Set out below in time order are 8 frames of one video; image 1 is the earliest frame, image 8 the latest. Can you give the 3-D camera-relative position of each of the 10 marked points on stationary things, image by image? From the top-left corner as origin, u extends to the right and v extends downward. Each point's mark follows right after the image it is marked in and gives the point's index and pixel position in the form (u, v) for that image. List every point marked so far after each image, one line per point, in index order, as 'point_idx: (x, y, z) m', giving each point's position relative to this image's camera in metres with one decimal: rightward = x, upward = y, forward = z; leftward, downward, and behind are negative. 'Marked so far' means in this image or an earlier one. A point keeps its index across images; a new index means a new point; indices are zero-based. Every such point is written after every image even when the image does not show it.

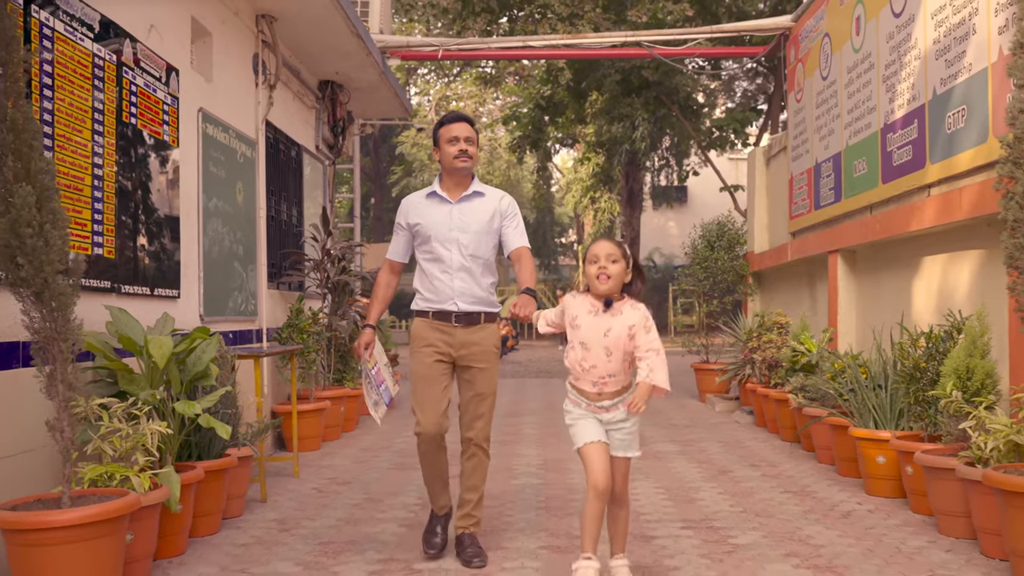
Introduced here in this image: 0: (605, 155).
0: (+2.0, +2.8, +19.9) m
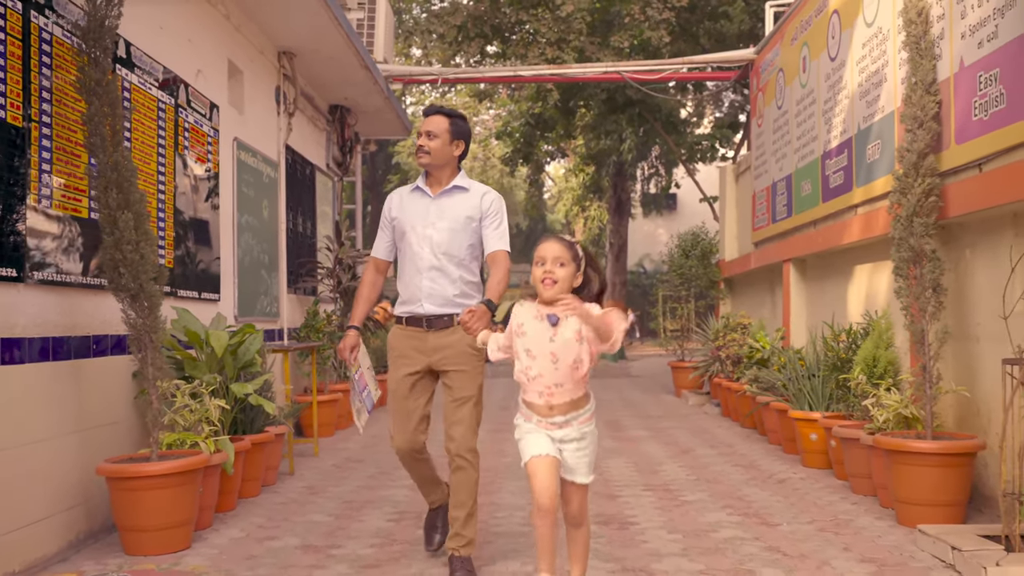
0: (+1.8, +2.7, +21.0) m
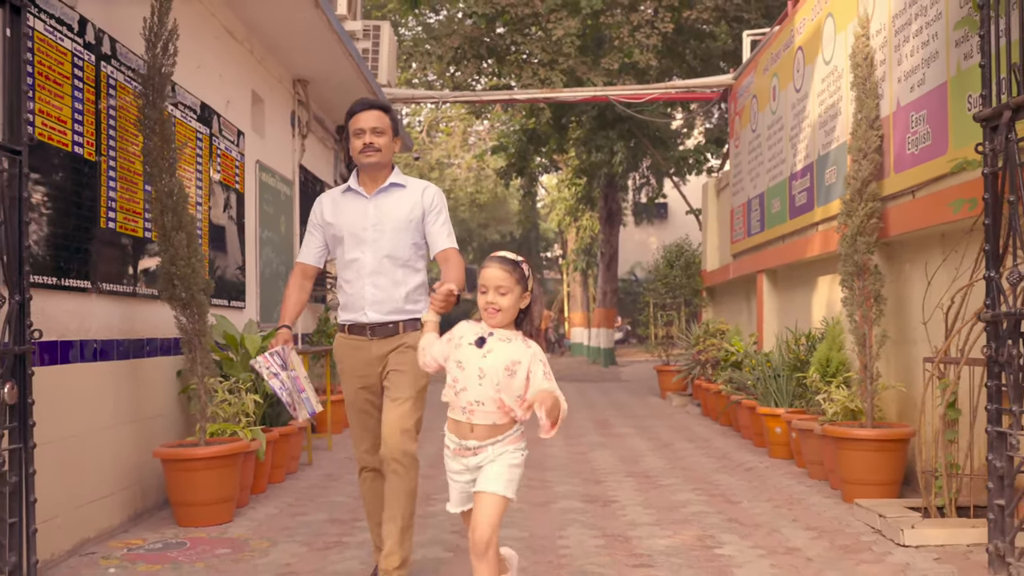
0: (+1.7, +2.5, +21.9) m
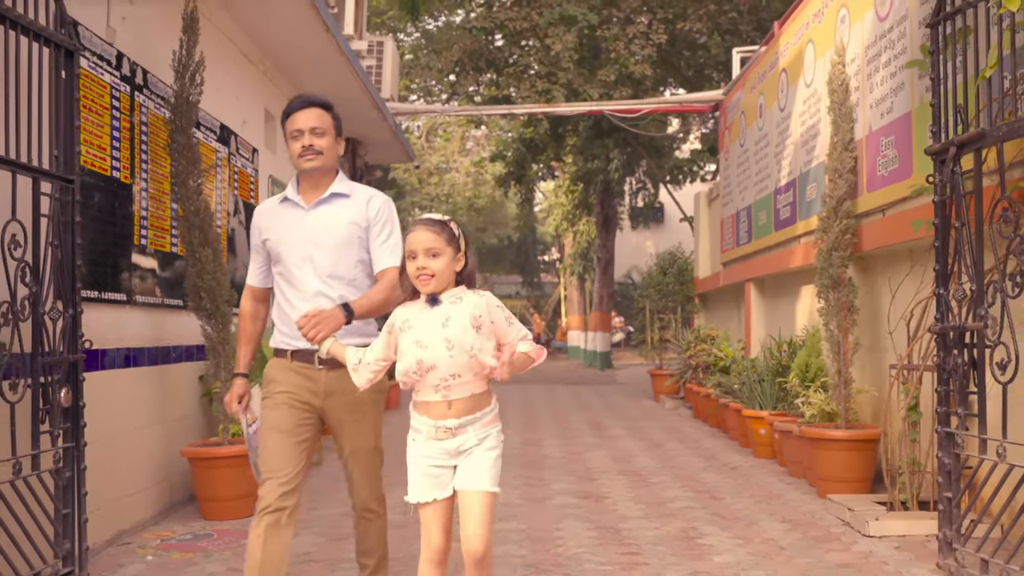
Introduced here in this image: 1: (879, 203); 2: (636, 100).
0: (+1.6, +2.4, +22.3) m
1: (+2.4, +0.6, +6.4) m
2: (+1.8, +2.7, +13.7) m
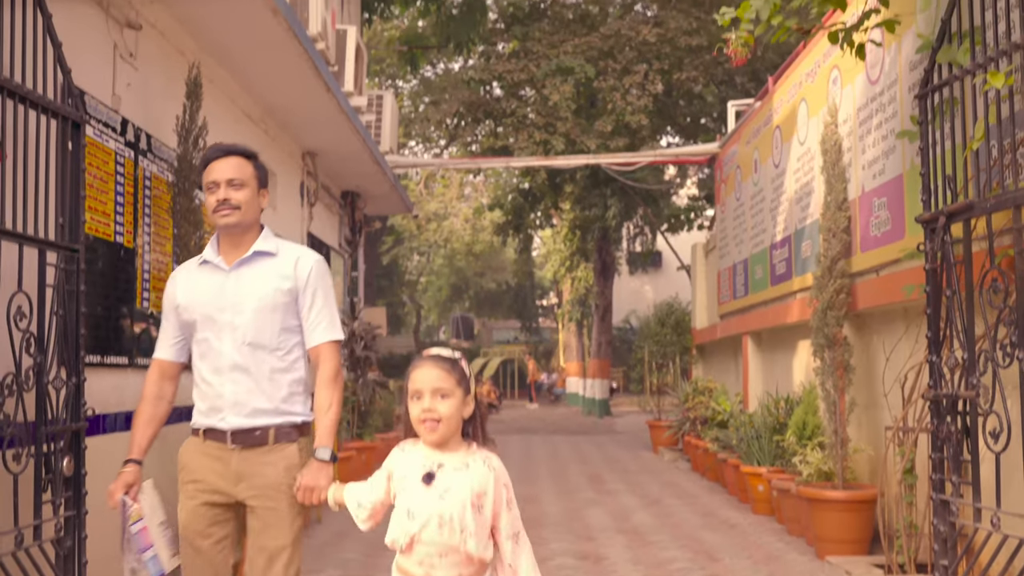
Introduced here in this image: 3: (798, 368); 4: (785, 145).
0: (+1.6, +1.2, +22.5) m
1: (+2.4, +0.2, +6.5) m
2: (+1.7, +1.9, +13.8) m
3: (+2.7, -0.8, +9.0) m
4: (+2.5, +1.3, +9.0) m
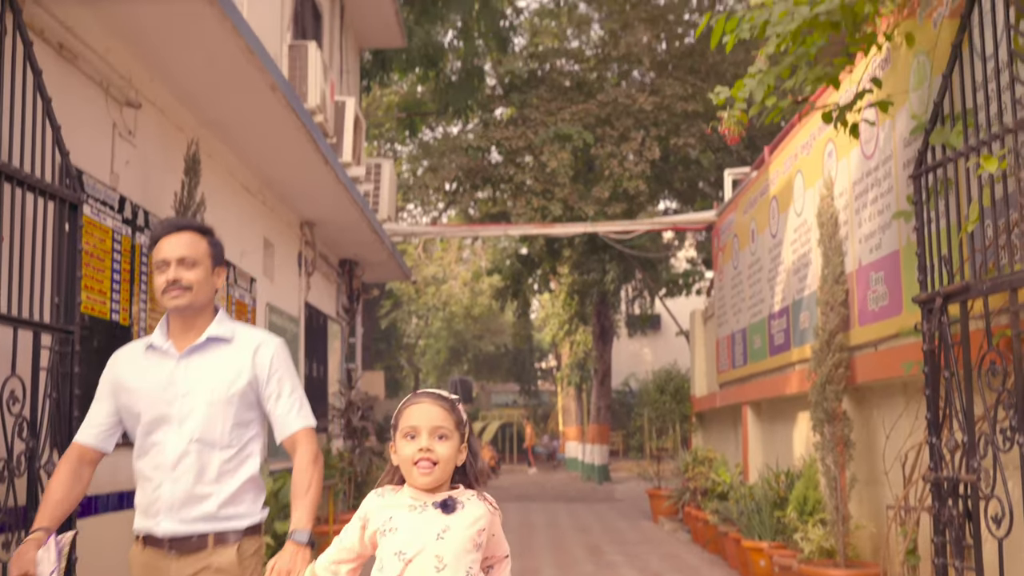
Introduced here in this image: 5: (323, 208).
0: (+1.6, -0.3, +22.5) m
1: (+2.4, -0.3, +6.5) m
2: (+1.7, +1.0, +13.9) m
3: (+2.6, -1.4, +8.9) m
4: (+2.5, +0.7, +9.0) m
5: (-2.0, +0.8, +10.1) m
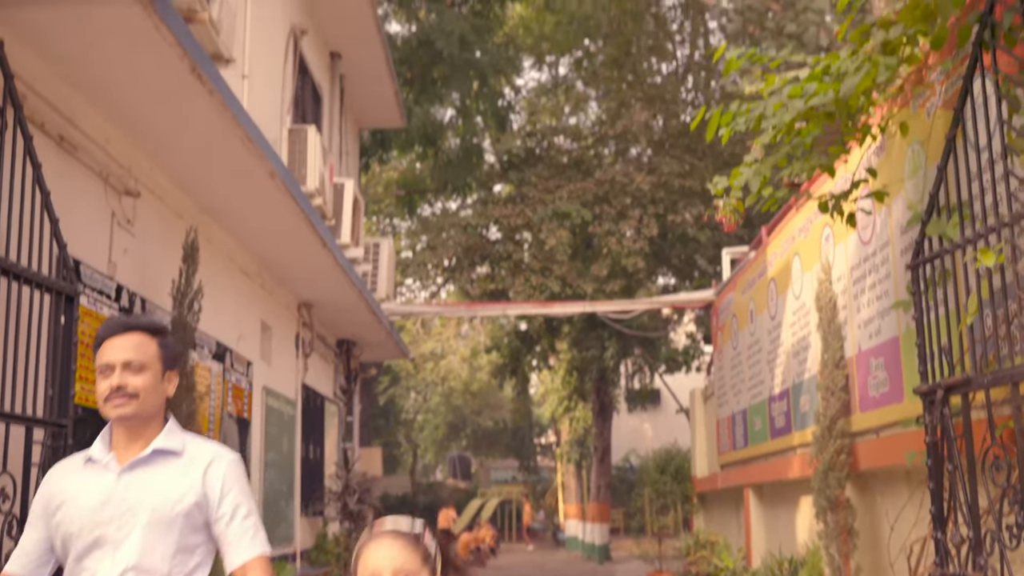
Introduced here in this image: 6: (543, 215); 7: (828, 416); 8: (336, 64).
0: (+1.5, -2.1, +22.4) m
1: (+2.4, -0.9, +6.4) m
2: (+1.7, -0.2, +13.9) m
3: (+2.6, -2.2, +8.7) m
4: (+2.5, -0.1, +9.0) m
5: (-2.0, 0.0, +10.2) m
6: (+0.5, +1.2, +16.6) m
7: (+2.2, -0.9, +6.8) m
8: (-2.1, +2.7, +11.5) m
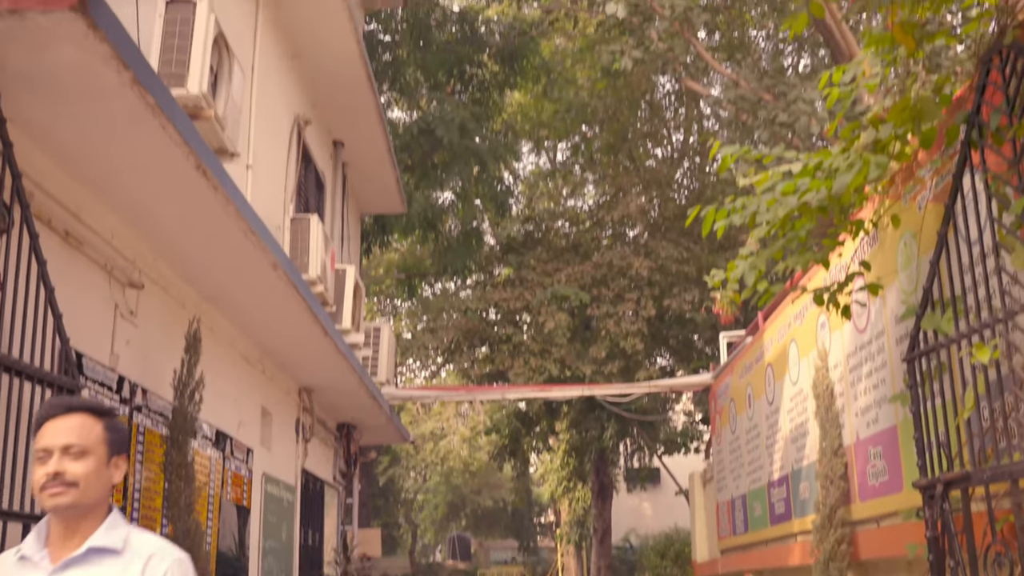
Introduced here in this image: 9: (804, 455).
0: (+1.5, -3.9, +22.2) m
1: (+2.4, -1.5, +6.4) m
2: (+1.7, -1.4, +13.9) m
3: (+2.6, -2.9, +8.6) m
4: (+2.5, -0.9, +9.0) m
5: (-2.0, -0.9, +10.2) m
6: (+0.5, -0.2, +16.7) m
7: (+2.2, -1.5, +6.8) m
8: (-2.1, +1.7, +11.8) m
9: (+2.4, -1.4, +8.1) m
